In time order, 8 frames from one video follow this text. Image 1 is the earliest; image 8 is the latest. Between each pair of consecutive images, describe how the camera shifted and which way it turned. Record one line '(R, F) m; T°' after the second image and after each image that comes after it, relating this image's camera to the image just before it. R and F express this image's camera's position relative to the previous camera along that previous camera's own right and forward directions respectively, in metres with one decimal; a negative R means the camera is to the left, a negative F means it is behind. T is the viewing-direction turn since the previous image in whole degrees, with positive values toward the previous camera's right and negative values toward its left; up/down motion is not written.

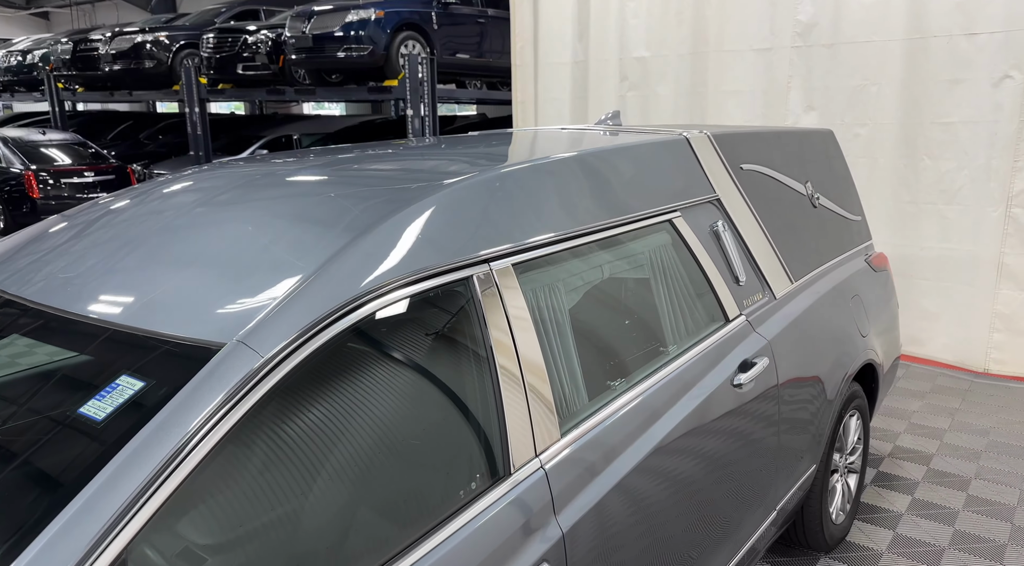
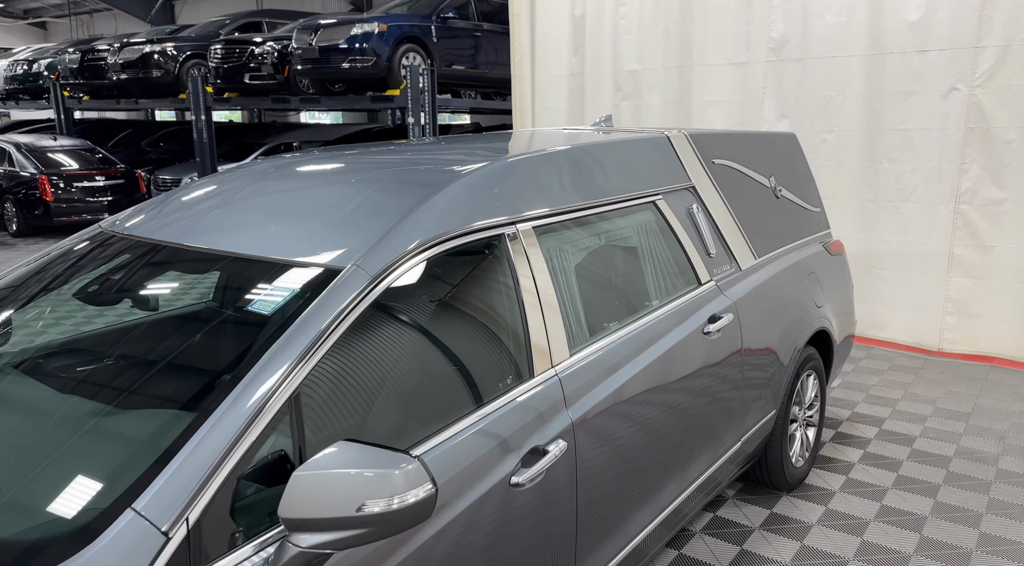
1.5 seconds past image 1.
(-0.1, -0.5) m; +1°
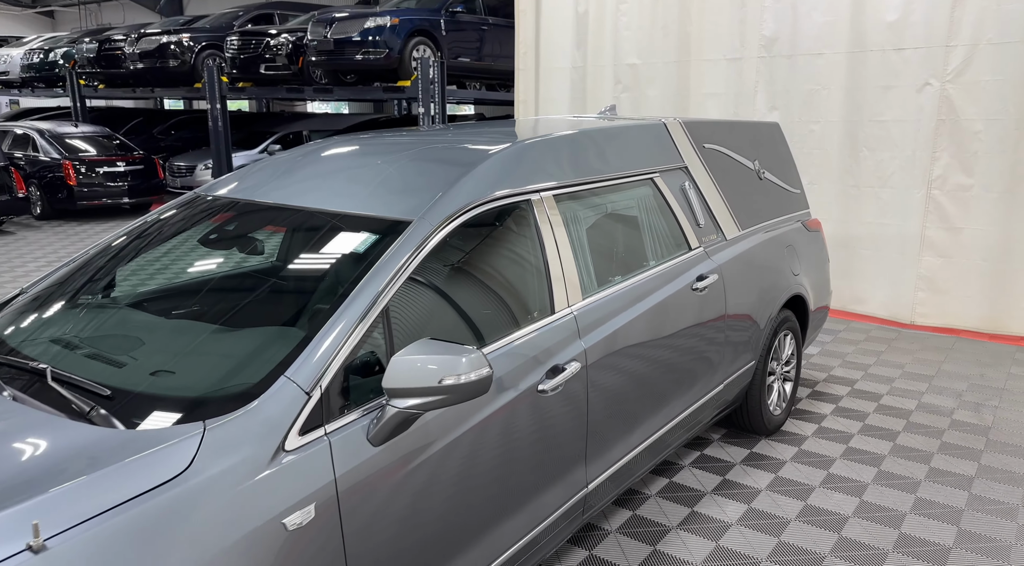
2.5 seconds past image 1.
(-0.1, -0.5) m; 0°
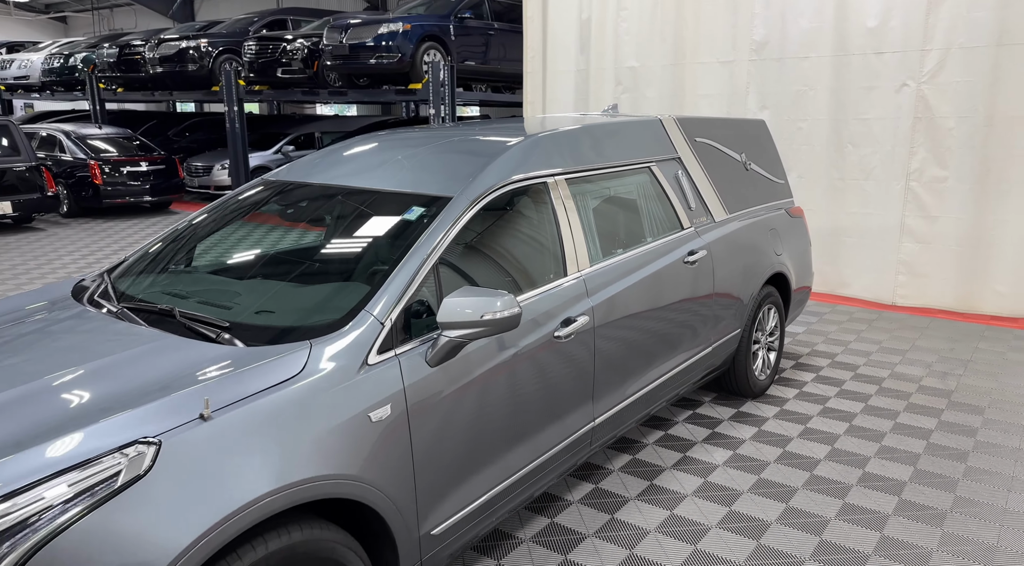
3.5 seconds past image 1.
(-0.1, -0.5) m; 0°
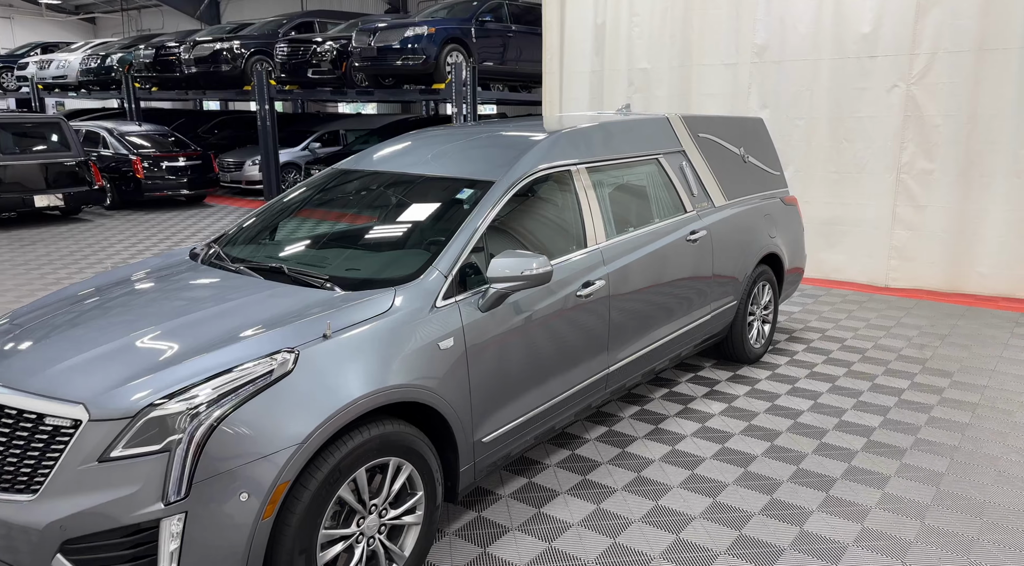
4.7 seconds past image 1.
(-0.1, -0.6) m; -1°
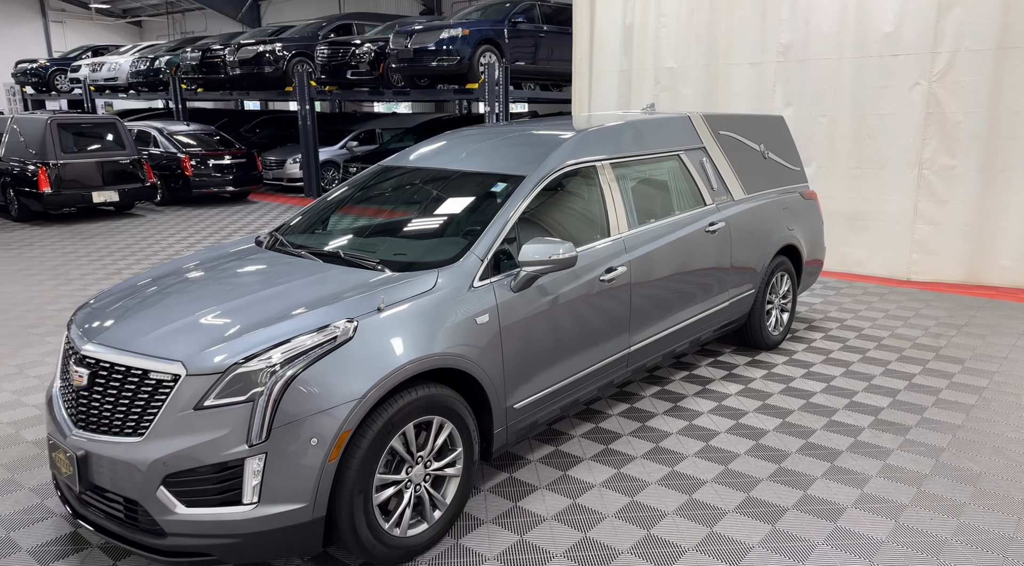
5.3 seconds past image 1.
(0.0, -0.3) m; -2°
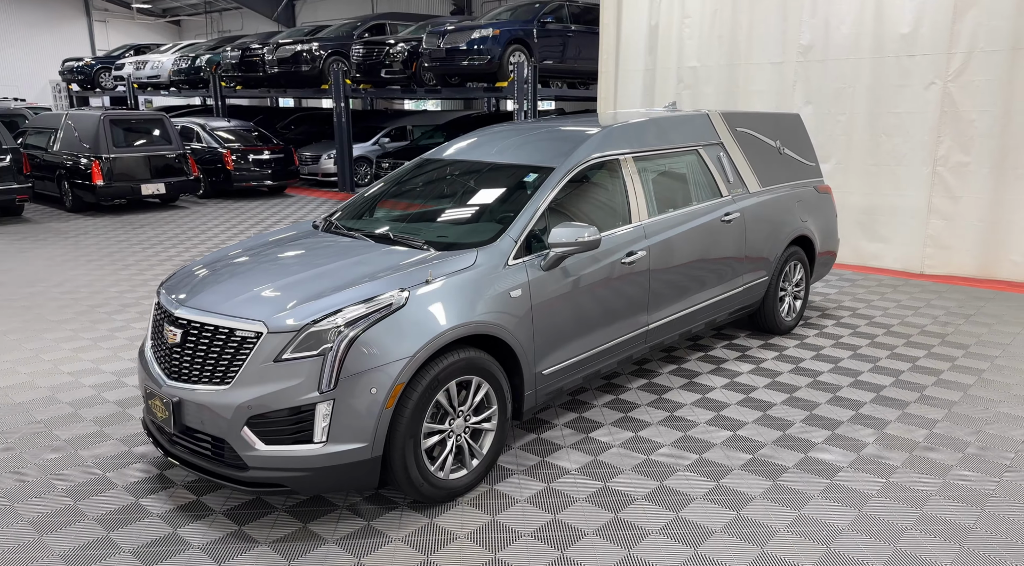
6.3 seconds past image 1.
(0.0, -0.4) m; -2°
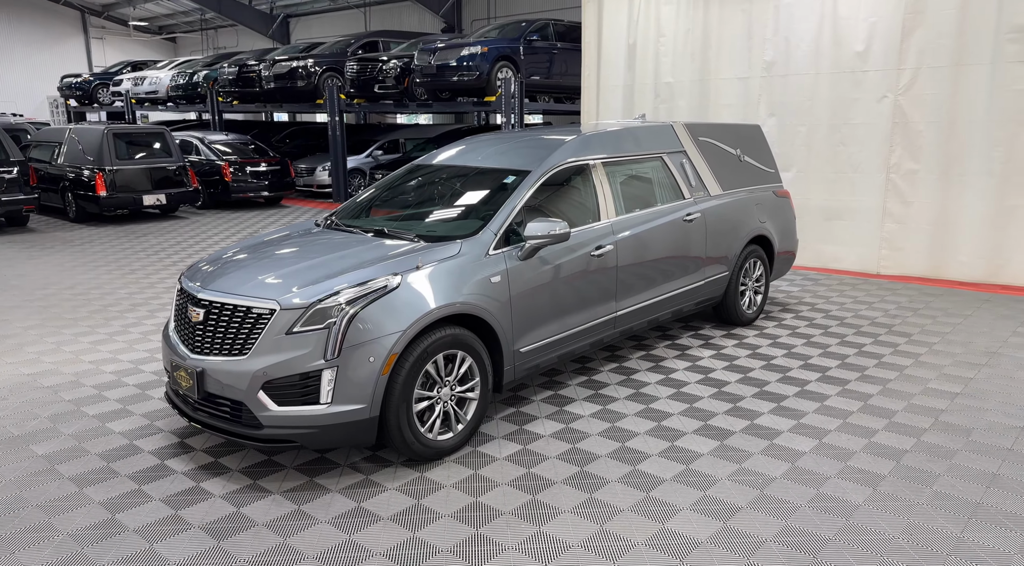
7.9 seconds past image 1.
(+0.1, -0.5) m; +1°
